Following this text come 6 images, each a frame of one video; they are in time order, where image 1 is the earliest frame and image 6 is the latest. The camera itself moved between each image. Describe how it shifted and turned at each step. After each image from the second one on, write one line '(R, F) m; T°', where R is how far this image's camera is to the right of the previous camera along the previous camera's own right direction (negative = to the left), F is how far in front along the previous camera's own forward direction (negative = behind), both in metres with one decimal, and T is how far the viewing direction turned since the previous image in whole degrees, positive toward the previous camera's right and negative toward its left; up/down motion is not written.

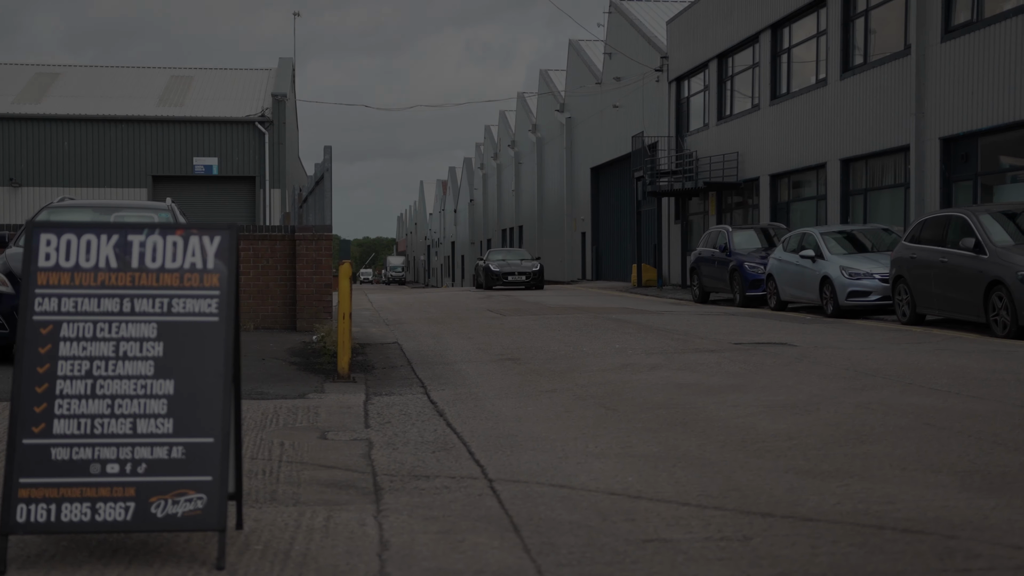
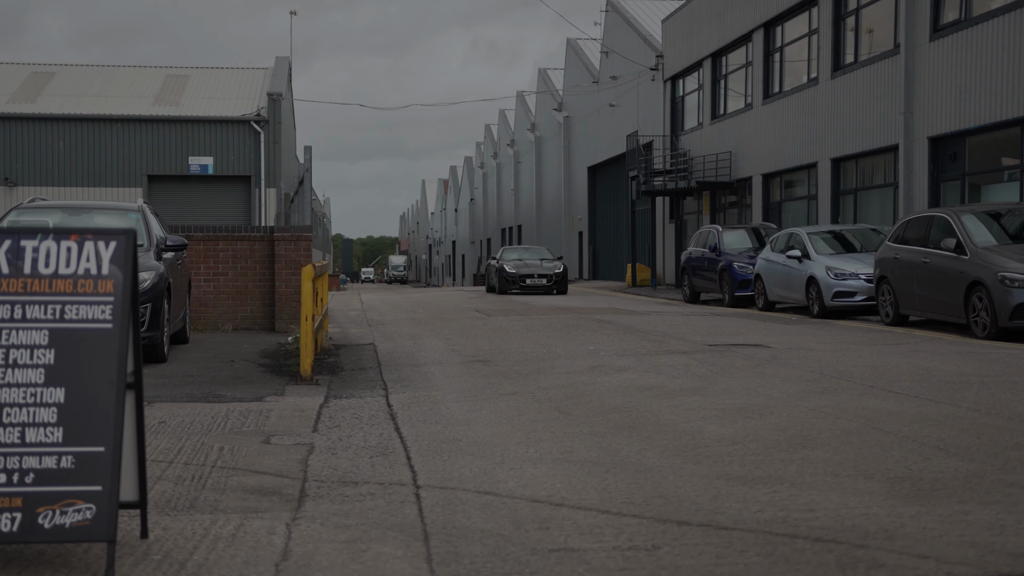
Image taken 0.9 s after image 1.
(+0.3, 0.0) m; 0°
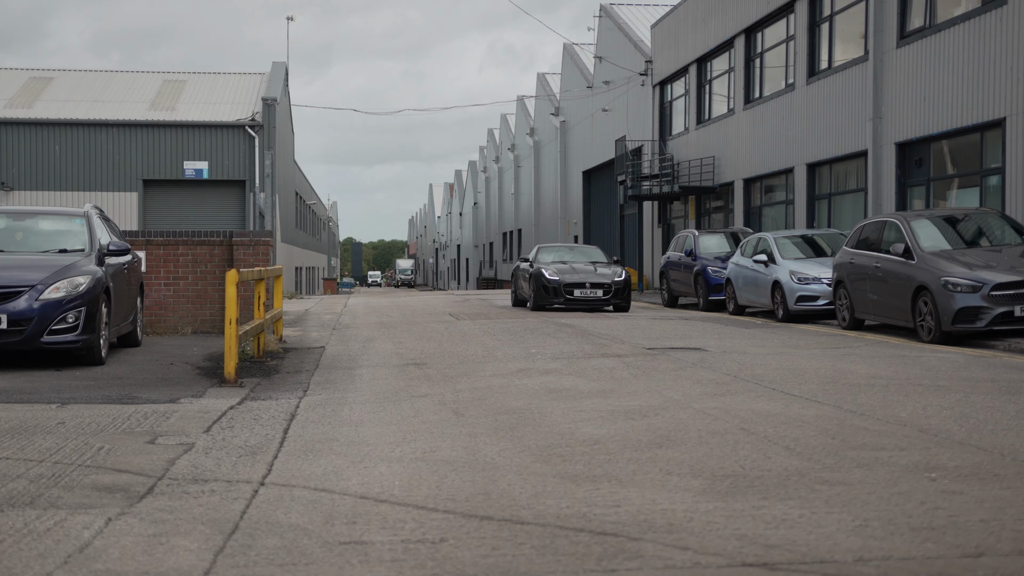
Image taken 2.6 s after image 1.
(+0.6, -0.2) m; 0°
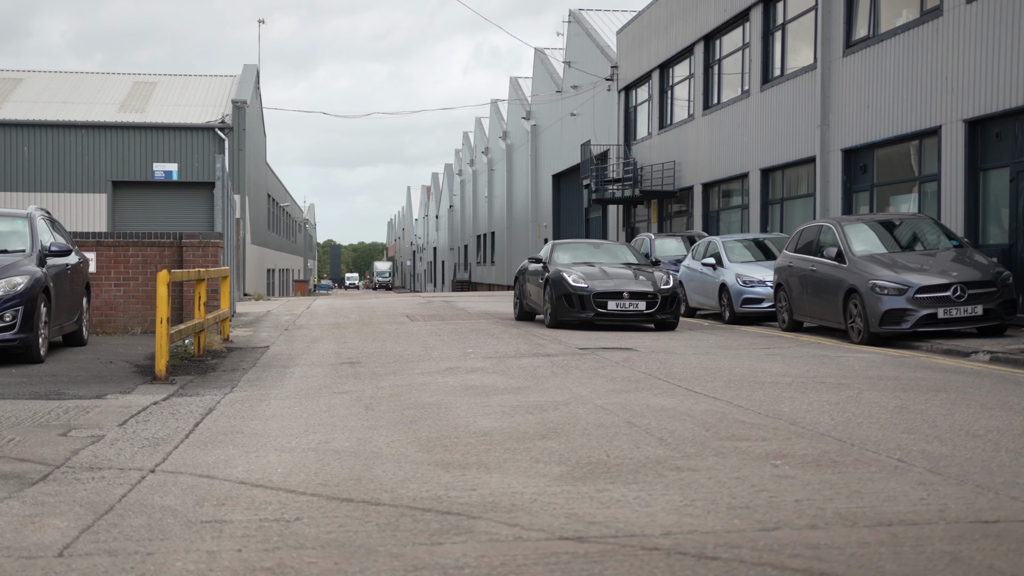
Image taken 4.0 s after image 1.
(+0.4, -0.3) m; +1°
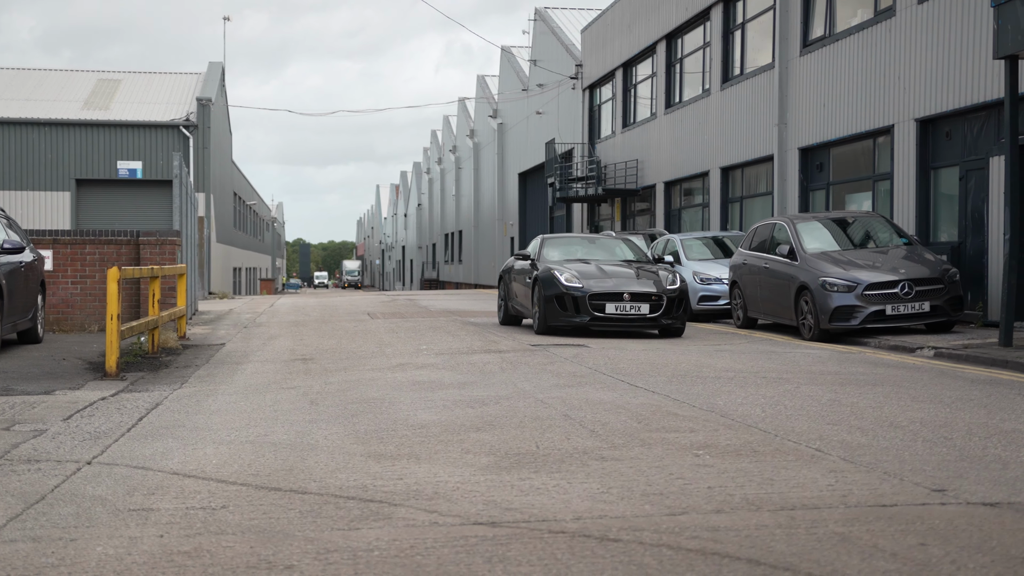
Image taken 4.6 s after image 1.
(+0.1, -0.1) m; +1°
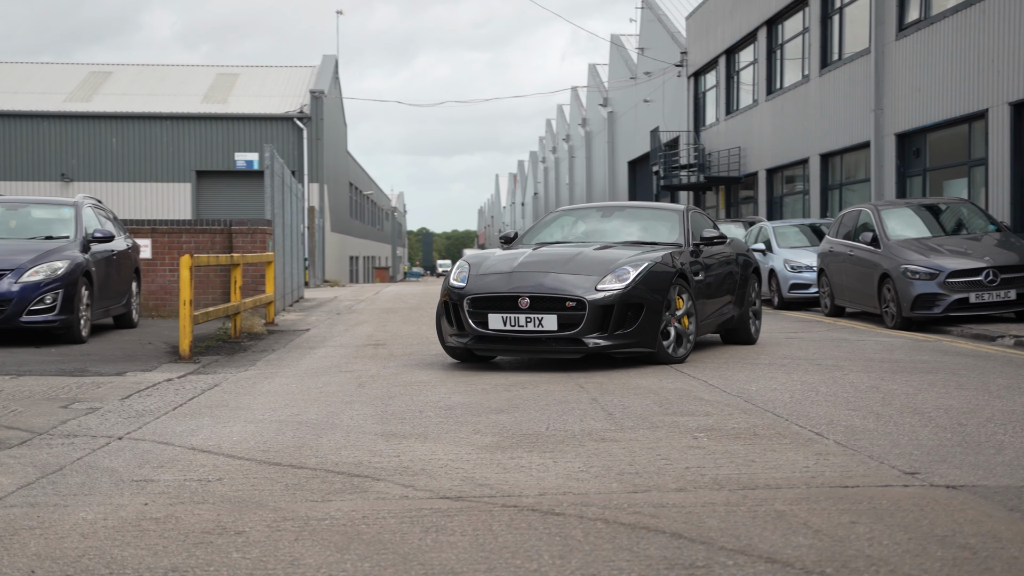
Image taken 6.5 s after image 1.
(+0.4, -0.1) m; -5°
